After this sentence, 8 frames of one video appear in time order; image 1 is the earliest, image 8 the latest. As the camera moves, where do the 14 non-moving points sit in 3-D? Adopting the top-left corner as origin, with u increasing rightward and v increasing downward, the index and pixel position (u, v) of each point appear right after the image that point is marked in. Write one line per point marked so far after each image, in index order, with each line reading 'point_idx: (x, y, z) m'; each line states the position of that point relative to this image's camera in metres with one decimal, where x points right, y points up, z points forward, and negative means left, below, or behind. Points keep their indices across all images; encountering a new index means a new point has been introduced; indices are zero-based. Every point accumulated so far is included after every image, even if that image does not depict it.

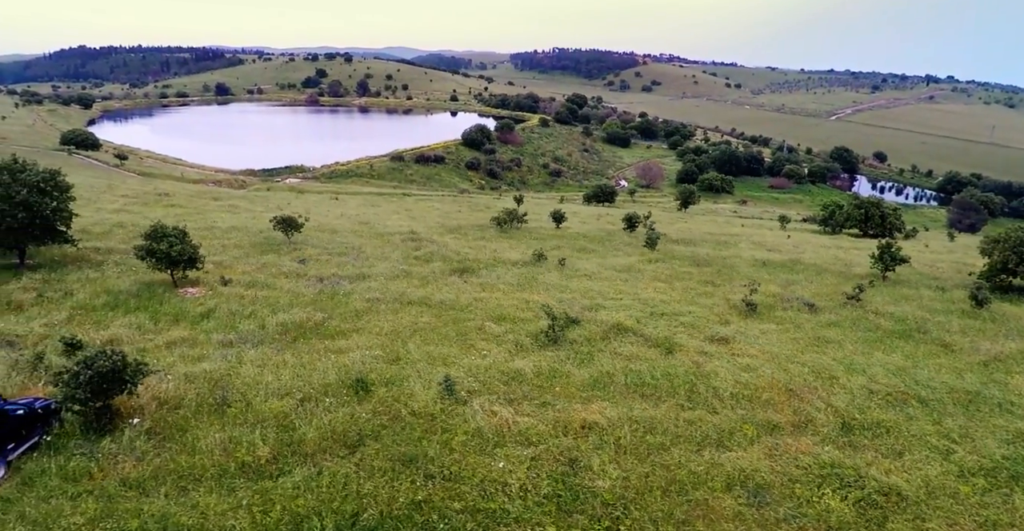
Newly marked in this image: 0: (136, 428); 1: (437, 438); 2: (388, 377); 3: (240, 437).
0: (-8.8, -3.9, +14.6) m
1: (-1.5, -4.2, +15.6) m
2: (-3.5, -3.2, +18.6) m
3: (-6.1, -4.0, +14.5) m
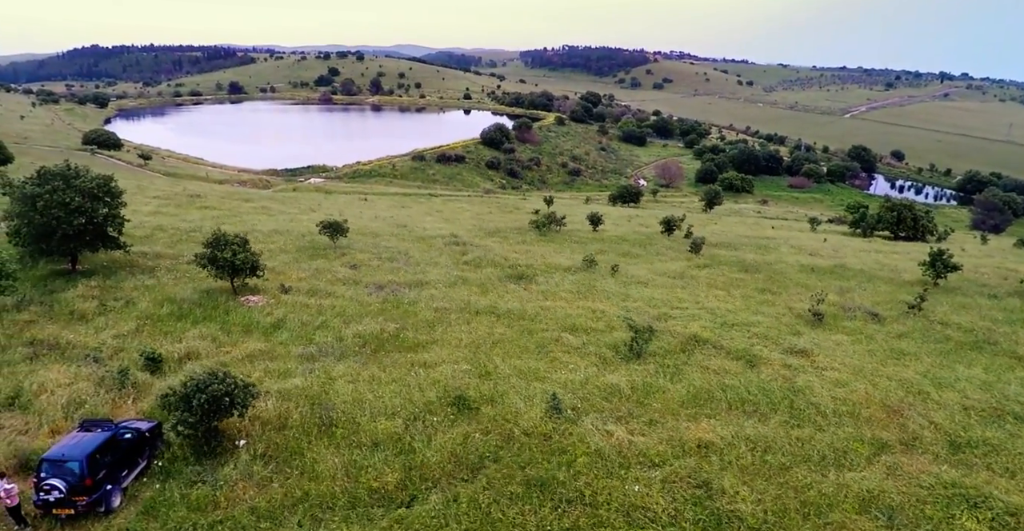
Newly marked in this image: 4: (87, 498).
0: (-5.9, -4.3, +14.3) m
1: (+1.4, -4.6, +15.3) m
2: (-0.6, -3.6, +18.3) m
3: (-3.3, -4.4, +14.2) m
4: (-8.3, -4.6, +11.9) m
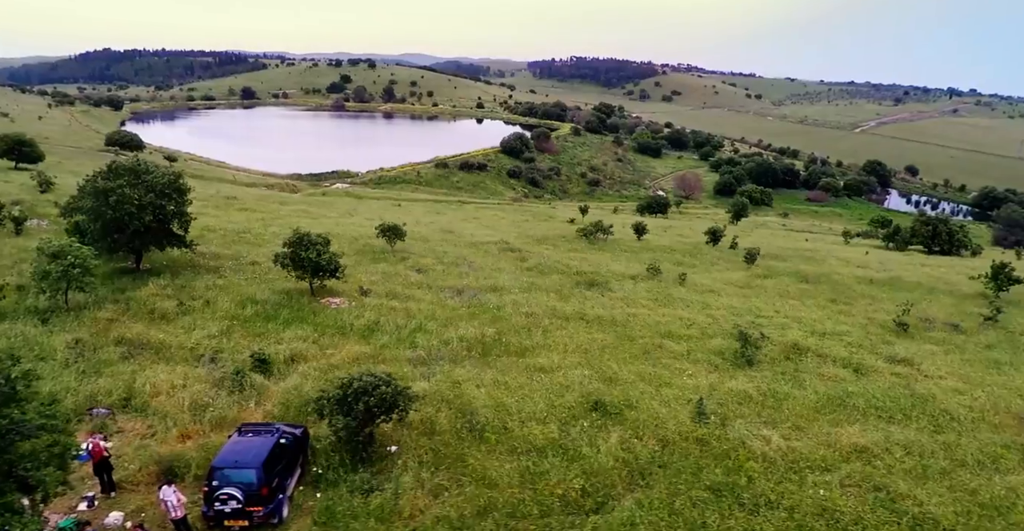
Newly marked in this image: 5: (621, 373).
0: (-2.2, -4.2, +13.7) m
1: (+5.1, -4.6, +14.8) m
2: (+3.1, -3.7, +17.8) m
3: (+0.5, -4.4, +13.7) m
4: (-4.5, -4.4, +11.3) m
5: (+3.5, -3.4, +19.9) m
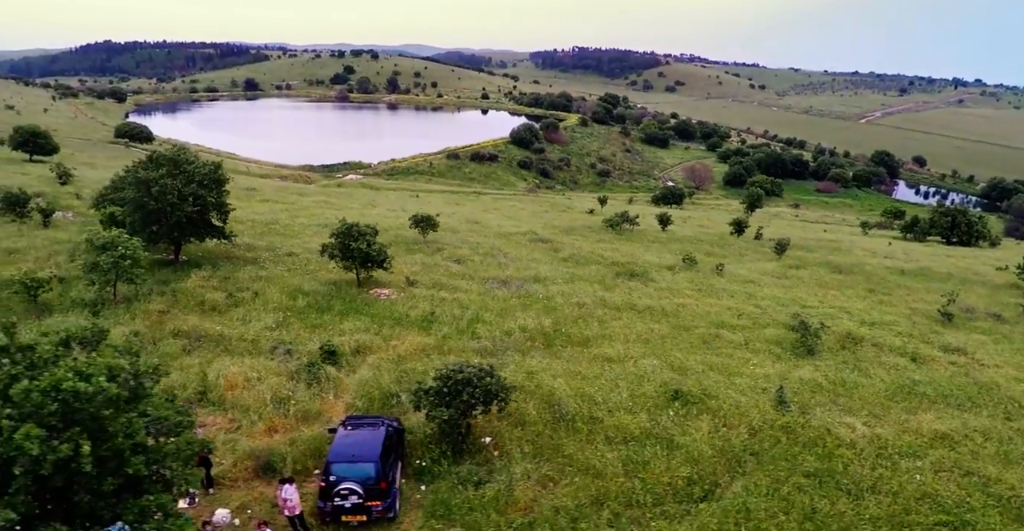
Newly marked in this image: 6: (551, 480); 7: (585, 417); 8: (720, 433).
0: (0.0, -4.0, +13.7) m
1: (+7.3, -4.4, +14.9) m
2: (+5.3, -3.4, +17.8) m
3: (+2.7, -4.1, +13.7) m
4: (-2.3, -4.3, +11.3) m
5: (+5.6, -3.0, +19.9) m
6: (+0.8, -4.4, +12.7) m
7: (+1.8, -3.7, +15.3) m
8: (+5.0, -4.0, +15.2) m
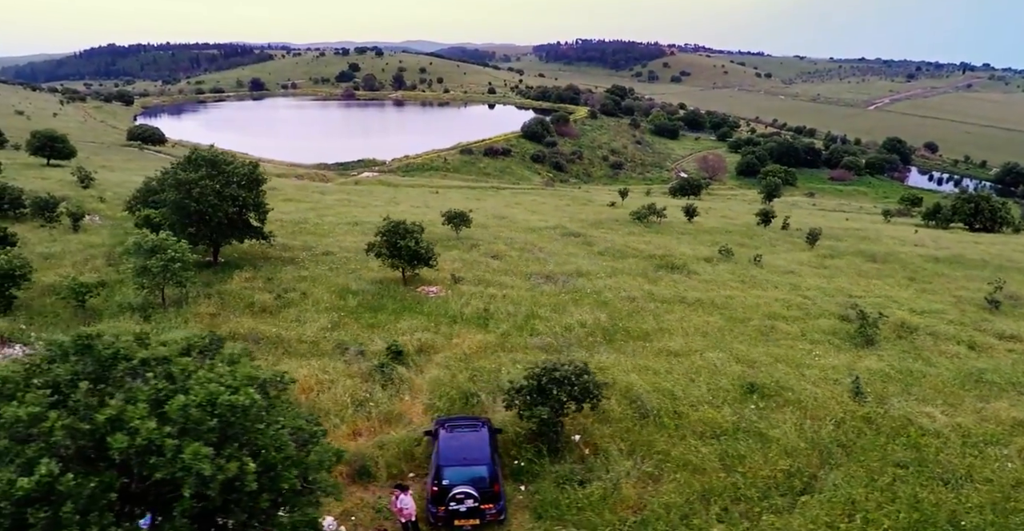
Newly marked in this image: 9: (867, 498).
0: (+2.0, -3.9, +13.7) m
1: (+9.3, -4.2, +14.8) m
2: (+7.3, -3.2, +17.7) m
3: (+4.7, -4.0, +13.6) m
4: (-0.3, -4.2, +11.3) m
5: (+7.6, -2.8, +19.9) m
6: (+2.8, -4.3, +12.7) m
7: (+3.8, -3.6, +15.2) m
8: (+7.0, -3.9, +15.1) m
9: (+7.0, -4.6, +12.4) m
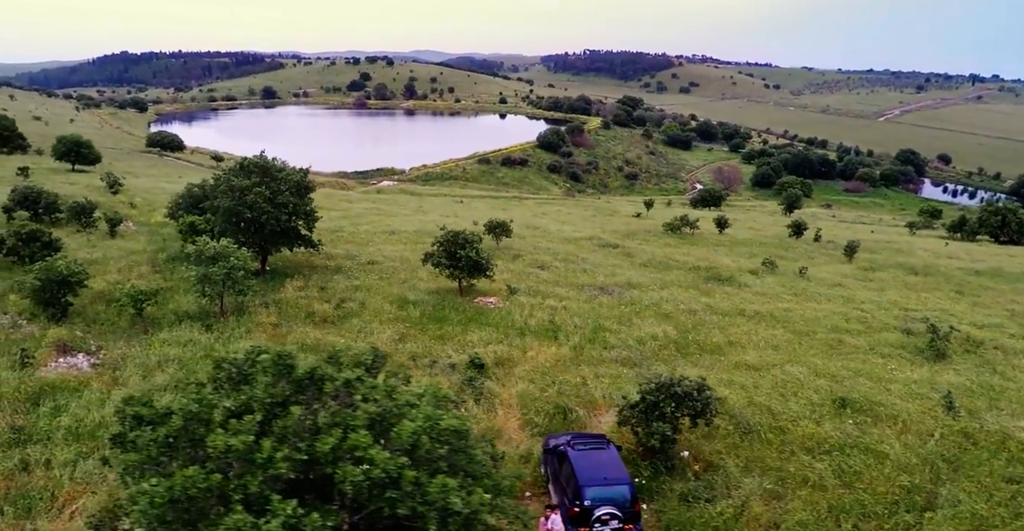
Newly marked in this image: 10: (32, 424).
0: (+4.5, -4.2, +13.5) m
1: (+11.7, -4.5, +14.7) m
2: (+9.7, -3.6, +17.6) m
3: (+7.1, -4.3, +13.5) m
4: (+2.1, -4.5, +11.1) m
5: (+10.0, -3.2, +19.8) m
6: (+5.2, -4.6, +12.6) m
7: (+6.2, -3.9, +15.1) m
8: (+9.5, -4.2, +15.0) m
9: (+9.4, -4.9, +12.3) m
10: (-12.9, -4.3, +16.7) m
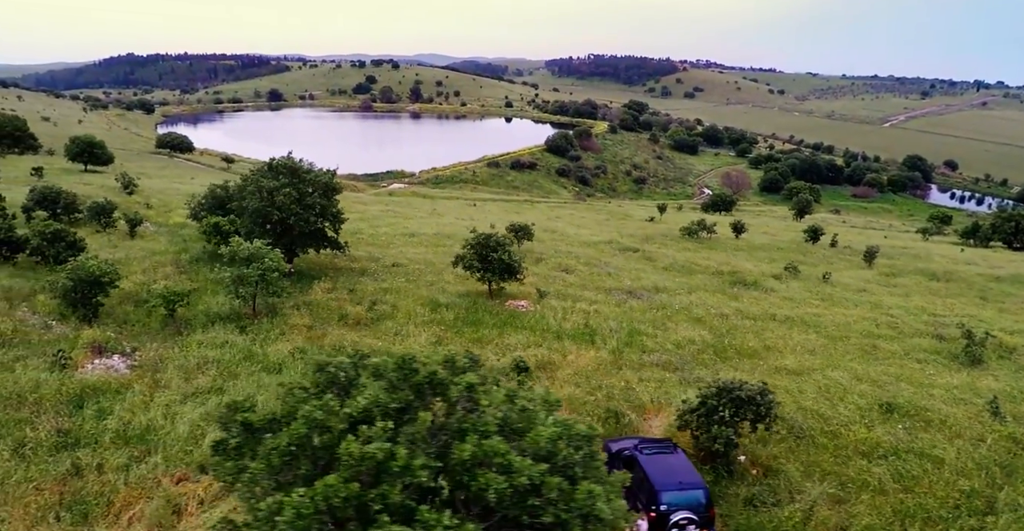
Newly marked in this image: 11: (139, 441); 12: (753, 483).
0: (+5.7, -4.3, +13.6) m
1: (+13.0, -4.7, +14.7) m
2: (+11.0, -3.7, +17.7) m
3: (+8.4, -4.4, +13.6) m
4: (+3.4, -4.6, +11.2) m
5: (+11.3, -3.4, +19.8) m
6: (+6.5, -4.7, +12.6) m
7: (+7.5, -4.0, +15.2) m
8: (+10.8, -4.4, +15.1) m
9: (+10.7, -5.0, +12.3) m
10: (-11.6, -4.4, +16.8) m
11: (-9.8, -4.6, +16.5) m
12: (+4.6, -4.4, +13.2) m
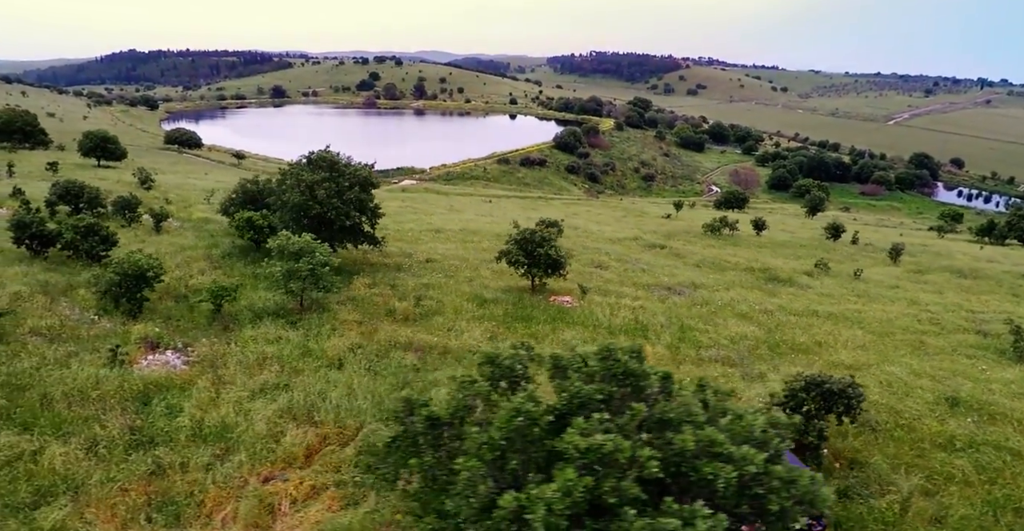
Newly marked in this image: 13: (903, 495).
0: (+7.7, -4.2, +13.8) m
1: (+15.0, -4.6, +15.0) m
2: (+12.9, -3.6, +17.9) m
3: (+10.4, -4.4, +13.8) m
4: (+5.4, -4.5, +11.4) m
5: (+13.2, -3.3, +20.1) m
6: (+8.5, -4.6, +12.8) m
7: (+9.5, -3.9, +15.4) m
8: (+12.7, -4.3, +15.3) m
9: (+12.7, -4.9, +12.6) m
10: (-9.7, -4.2, +16.9) m
11: (-7.8, -4.5, +16.6) m
12: (+6.5, -4.4, +13.4) m
13: (+7.5, -4.6, +12.6) m
